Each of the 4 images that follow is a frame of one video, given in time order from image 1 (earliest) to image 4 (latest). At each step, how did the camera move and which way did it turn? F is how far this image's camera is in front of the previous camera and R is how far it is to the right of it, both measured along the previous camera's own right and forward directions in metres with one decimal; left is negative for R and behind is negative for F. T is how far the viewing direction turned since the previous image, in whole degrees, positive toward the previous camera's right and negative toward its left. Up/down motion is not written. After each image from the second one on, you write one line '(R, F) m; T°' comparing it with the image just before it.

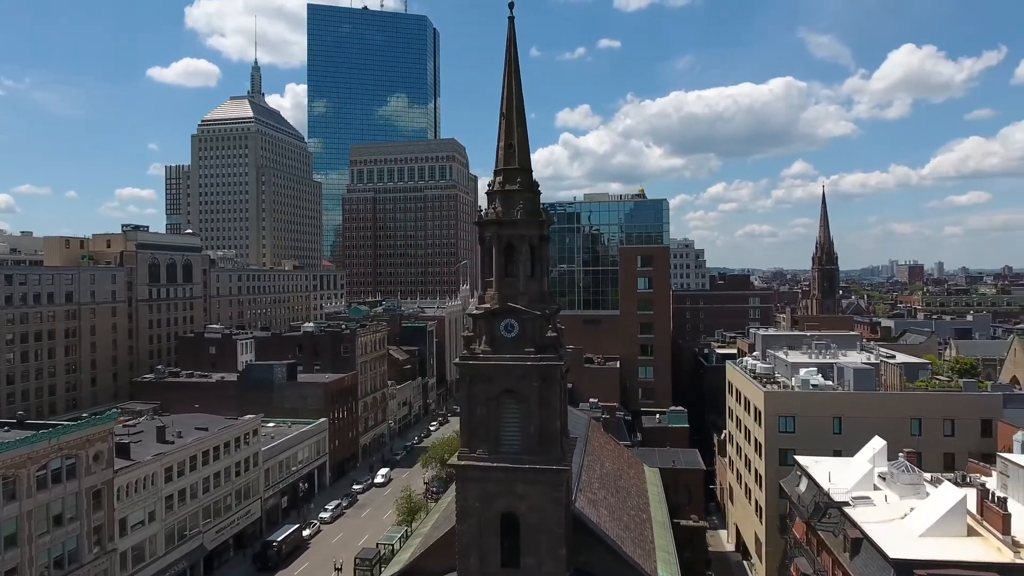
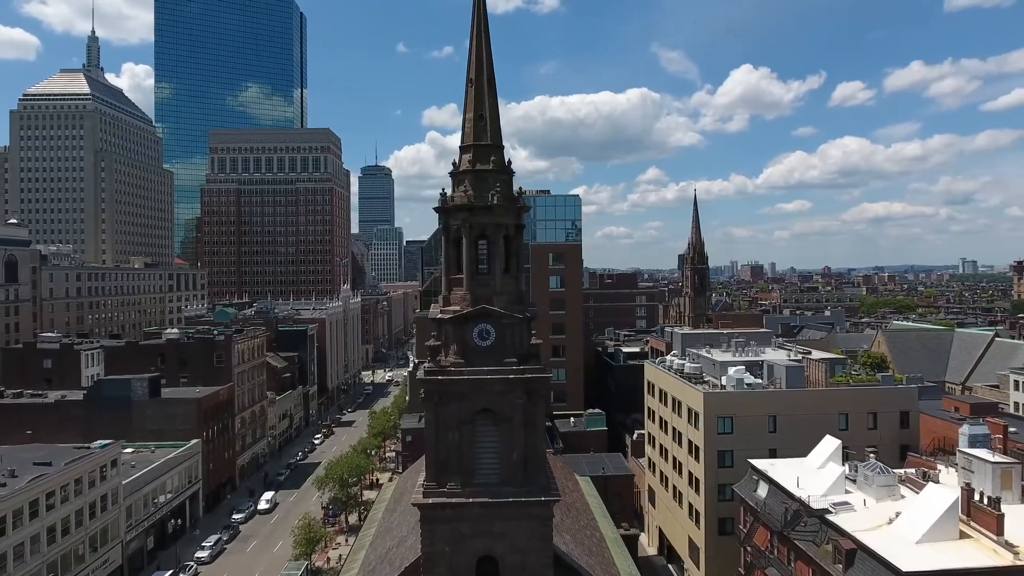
(-4.0, +5.0) m; +12°
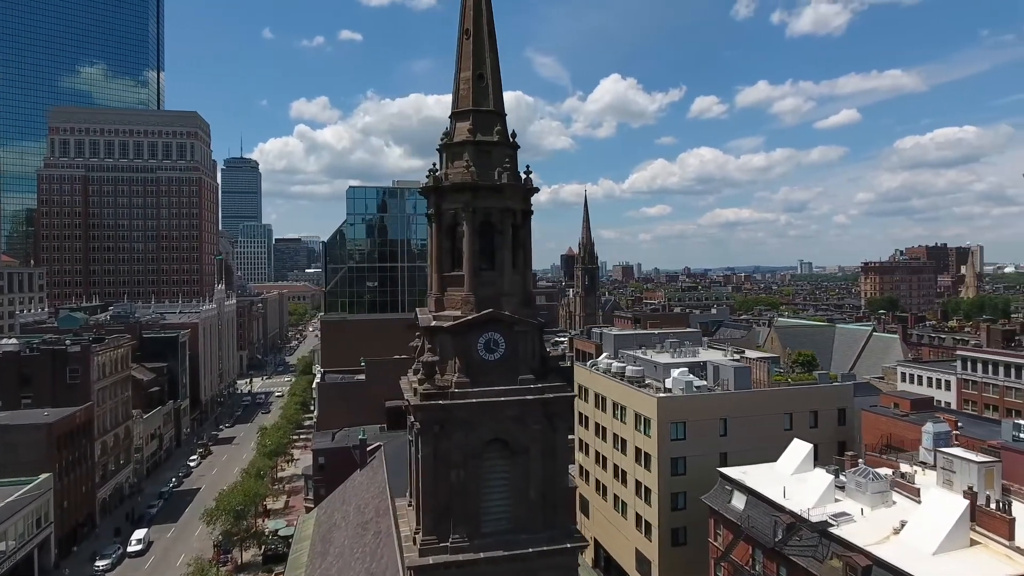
(-4.1, +4.9) m; +11°
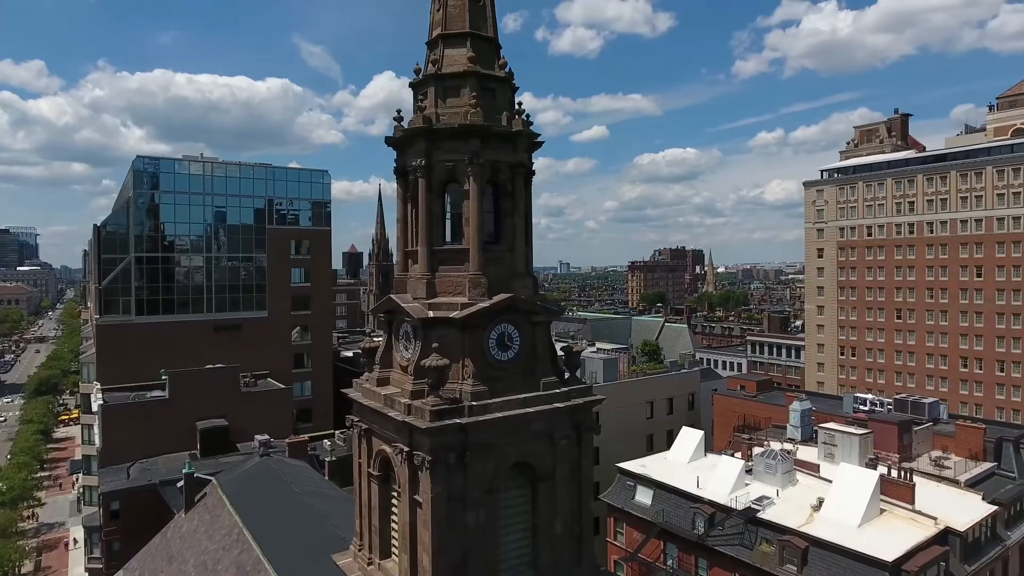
(-5.5, +5.3) m; +20°
